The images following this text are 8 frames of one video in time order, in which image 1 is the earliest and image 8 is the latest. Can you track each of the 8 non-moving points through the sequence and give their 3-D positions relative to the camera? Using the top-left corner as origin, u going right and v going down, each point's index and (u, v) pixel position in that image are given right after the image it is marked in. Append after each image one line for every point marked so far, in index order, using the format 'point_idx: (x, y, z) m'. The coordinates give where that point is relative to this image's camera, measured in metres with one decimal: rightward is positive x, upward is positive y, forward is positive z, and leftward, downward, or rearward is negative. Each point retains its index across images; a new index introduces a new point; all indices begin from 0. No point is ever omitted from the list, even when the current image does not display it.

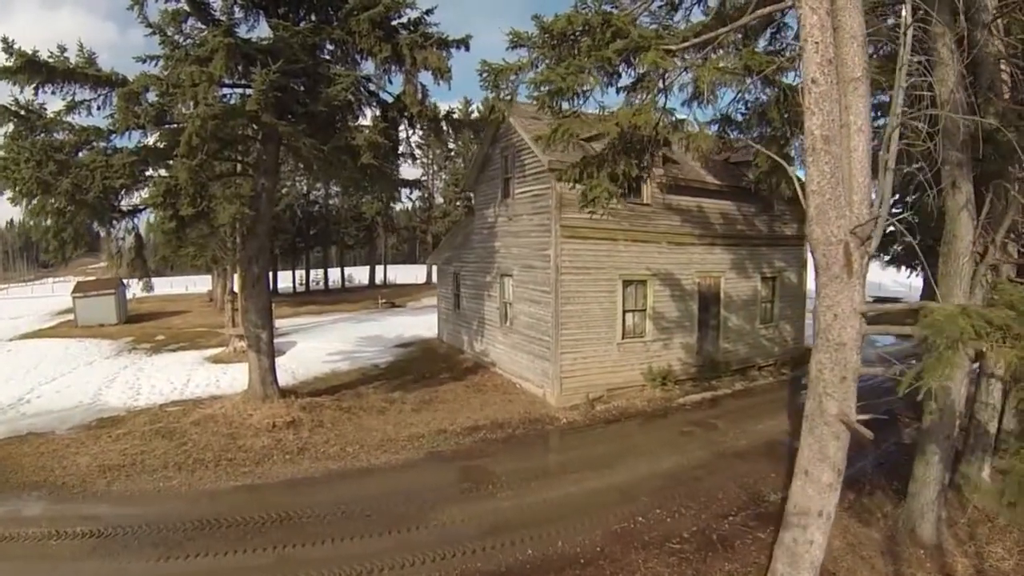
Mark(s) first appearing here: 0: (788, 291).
0: (+6.9, -0.1, +14.5) m
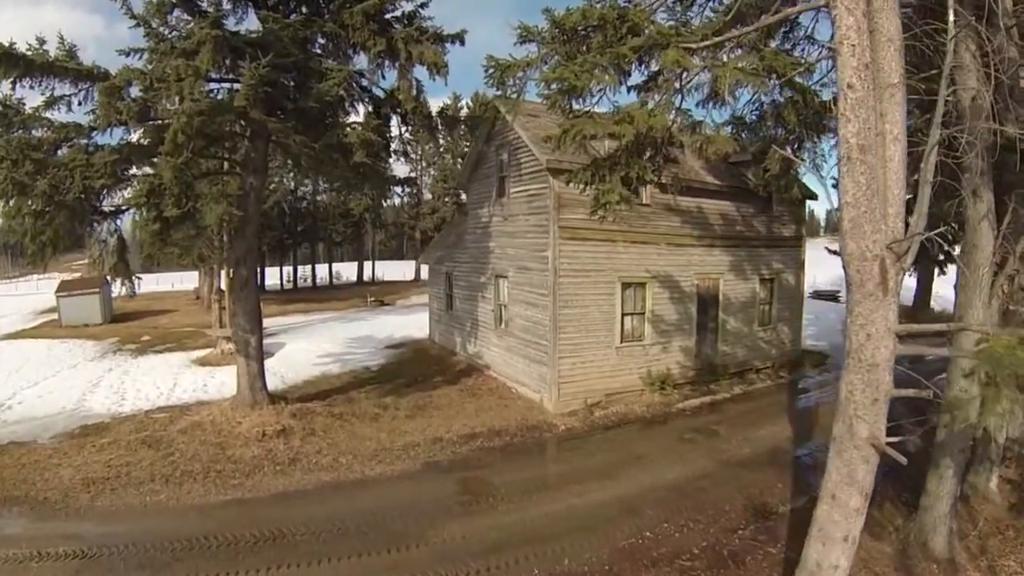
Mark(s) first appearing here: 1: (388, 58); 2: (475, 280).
0: (+6.8, -0.2, +14.3) m
1: (-2.4, +4.4, +11.2) m
2: (-0.9, +0.1, +13.9) m
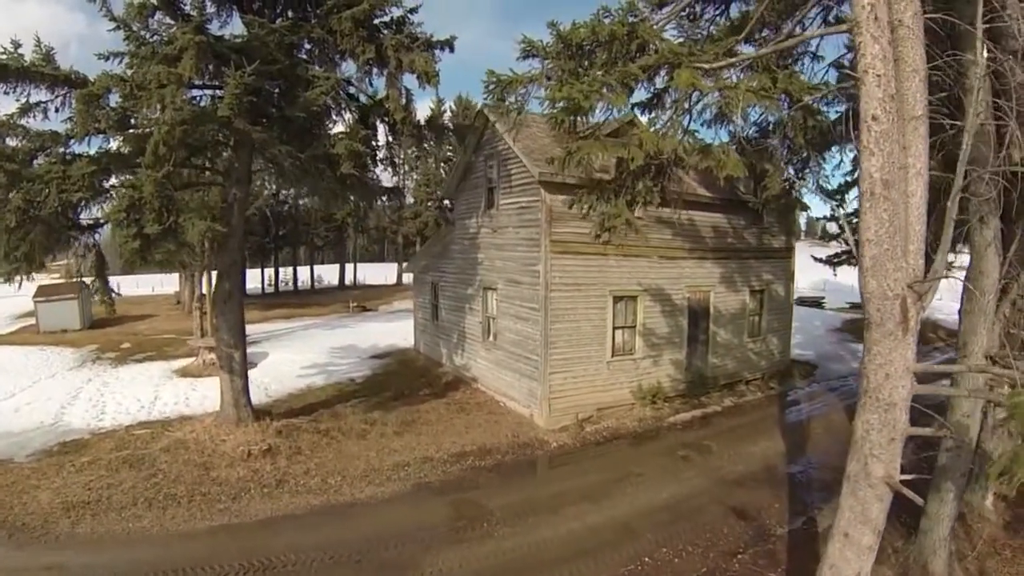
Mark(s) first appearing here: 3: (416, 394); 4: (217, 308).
0: (+6.5, -0.4, +14.4) m
1: (-2.5, +4.2, +10.8) m
2: (-1.1, -0.1, +13.7) m
3: (-2.1, -2.4, +12.8) m
4: (-5.5, -0.4, +10.9) m
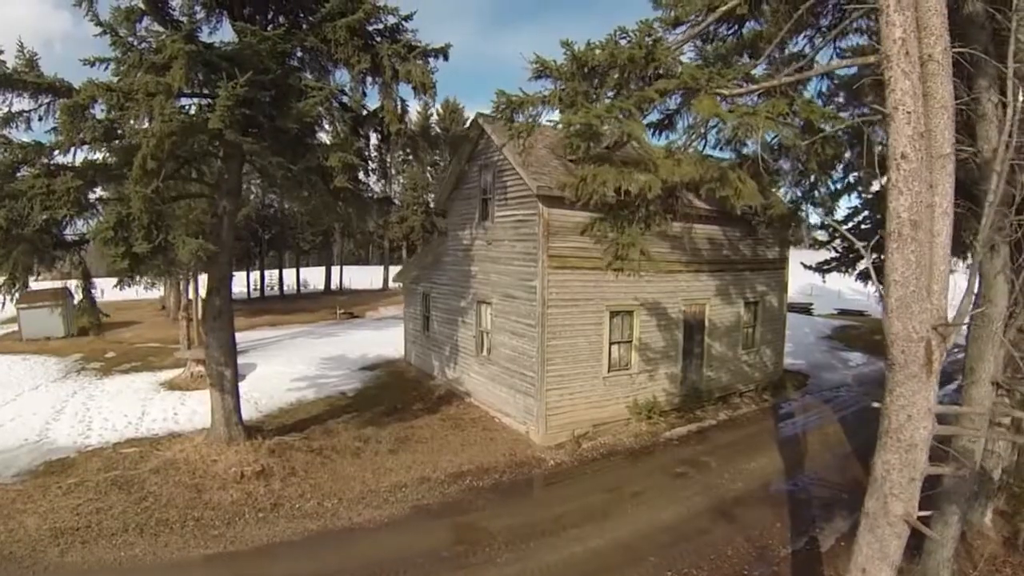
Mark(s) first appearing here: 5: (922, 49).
0: (+6.4, -0.7, +14.4) m
1: (-2.6, +3.9, +10.6) m
2: (-1.3, -0.4, +13.5) m
3: (-2.2, -2.6, +12.6) m
4: (-5.5, -0.7, +10.6) m
5: (+3.6, +2.1, +5.1) m
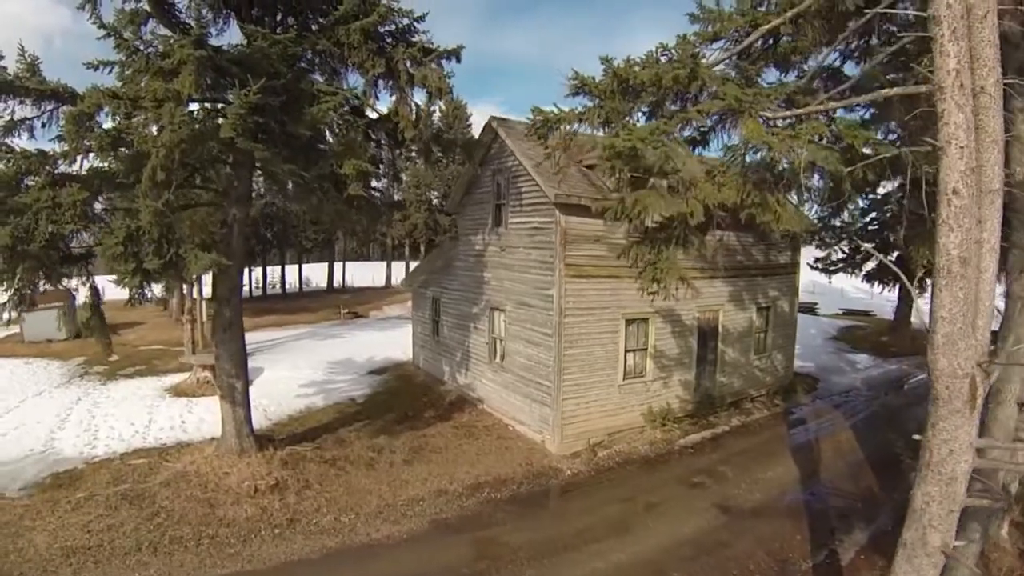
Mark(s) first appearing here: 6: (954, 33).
0: (+6.6, -0.8, +14.4) m
1: (-2.3, +3.7, +10.3) m
2: (-1.0, -0.5, +13.4) m
3: (-2.0, -2.8, +12.5) m
4: (-5.3, -0.9, +10.4) m
5: (+4.0, +1.8, +4.9) m
6: (+3.7, +2.2, +4.9) m
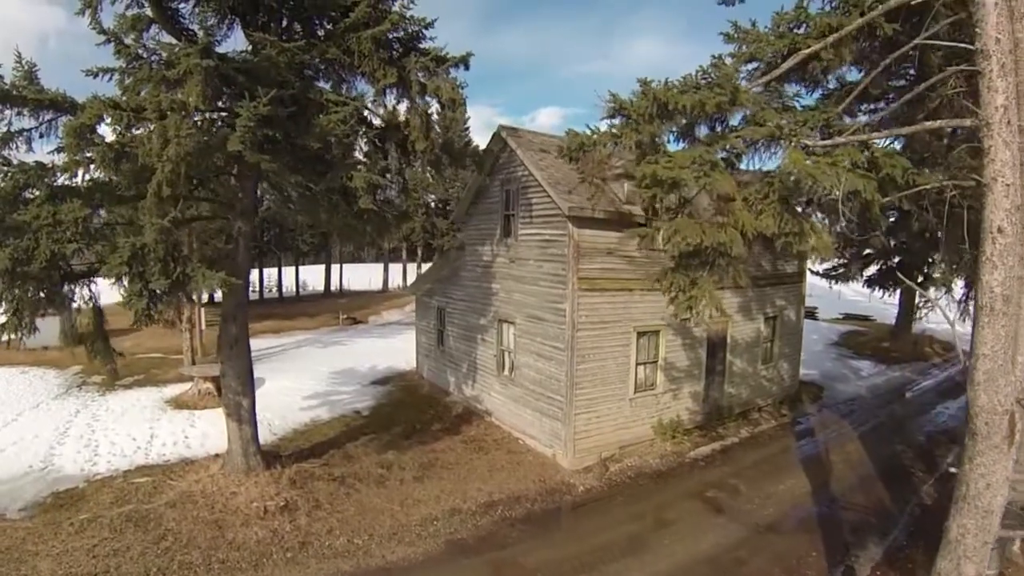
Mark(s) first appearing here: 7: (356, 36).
0: (+6.8, -1.0, +14.4) m
1: (-2.0, +3.5, +10.1) m
2: (-0.9, -0.7, +13.2) m
3: (-1.8, -3.0, +12.4) m
4: (-5.0, -1.1, +10.1) m
5: (+4.3, +1.5, +4.9) m
6: (+4.1, +1.9, +4.8) m
7: (-2.6, +4.2, +9.7) m
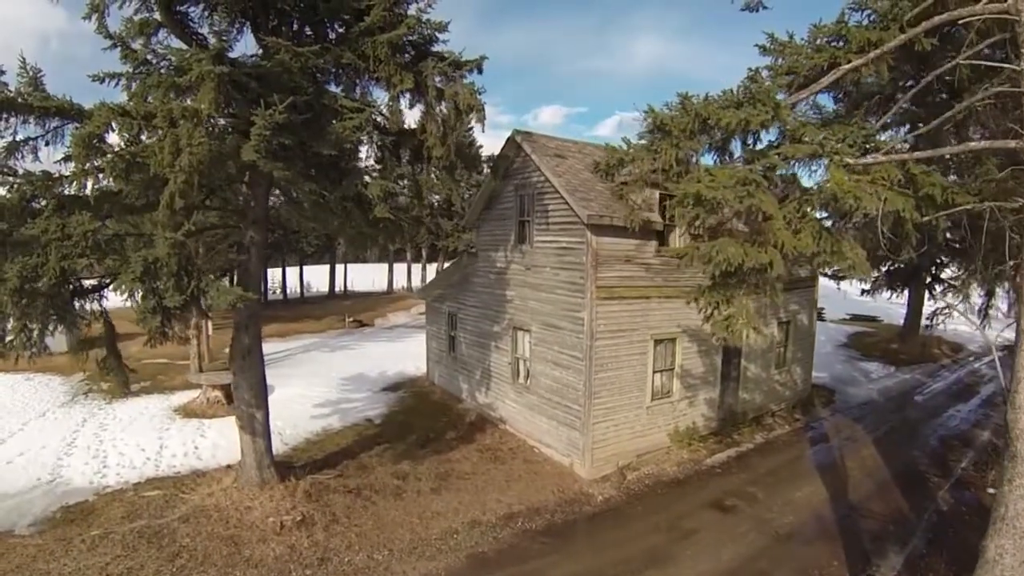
0: (+7.0, -1.1, +14.3) m
1: (-1.7, +3.3, +9.9) m
2: (-0.6, -0.8, +13.1) m
3: (-1.5, -3.1, +12.2) m
4: (-4.7, -1.3, +9.9) m
5: (+4.6, +1.3, +4.7) m
6: (+4.4, +1.7, +4.7) m
7: (-2.3, +4.0, +9.4) m
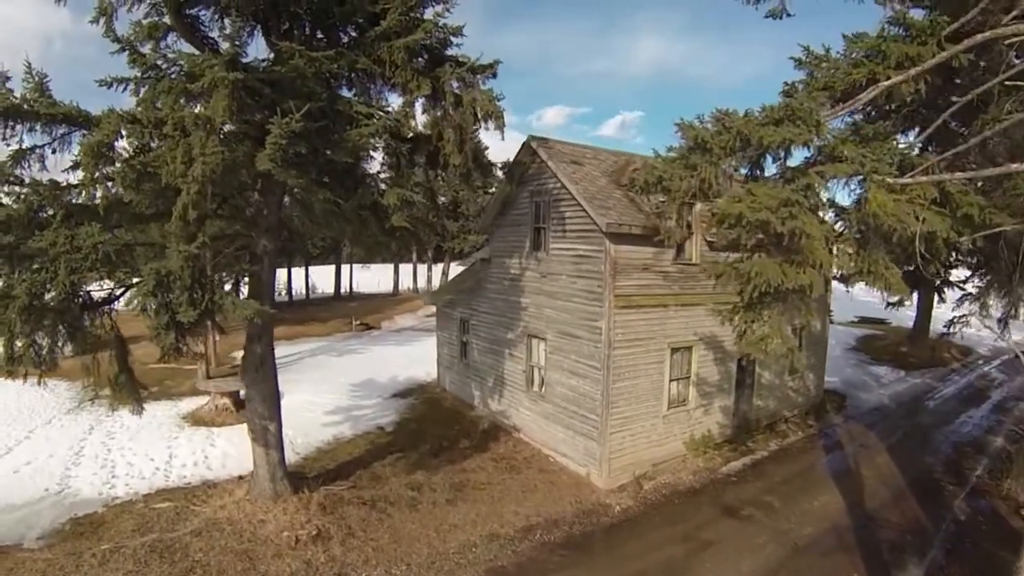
0: (+7.3, -1.2, +14.3) m
1: (-1.4, +3.1, +9.7) m
2: (-0.3, -0.9, +12.9) m
3: (-1.2, -3.3, +12.1) m
4: (-4.4, -1.5, +9.7) m
5: (+5.0, +1.1, +4.6) m
6: (+4.8, +1.4, +4.6) m
7: (-2.0, +3.8, +9.2) m
